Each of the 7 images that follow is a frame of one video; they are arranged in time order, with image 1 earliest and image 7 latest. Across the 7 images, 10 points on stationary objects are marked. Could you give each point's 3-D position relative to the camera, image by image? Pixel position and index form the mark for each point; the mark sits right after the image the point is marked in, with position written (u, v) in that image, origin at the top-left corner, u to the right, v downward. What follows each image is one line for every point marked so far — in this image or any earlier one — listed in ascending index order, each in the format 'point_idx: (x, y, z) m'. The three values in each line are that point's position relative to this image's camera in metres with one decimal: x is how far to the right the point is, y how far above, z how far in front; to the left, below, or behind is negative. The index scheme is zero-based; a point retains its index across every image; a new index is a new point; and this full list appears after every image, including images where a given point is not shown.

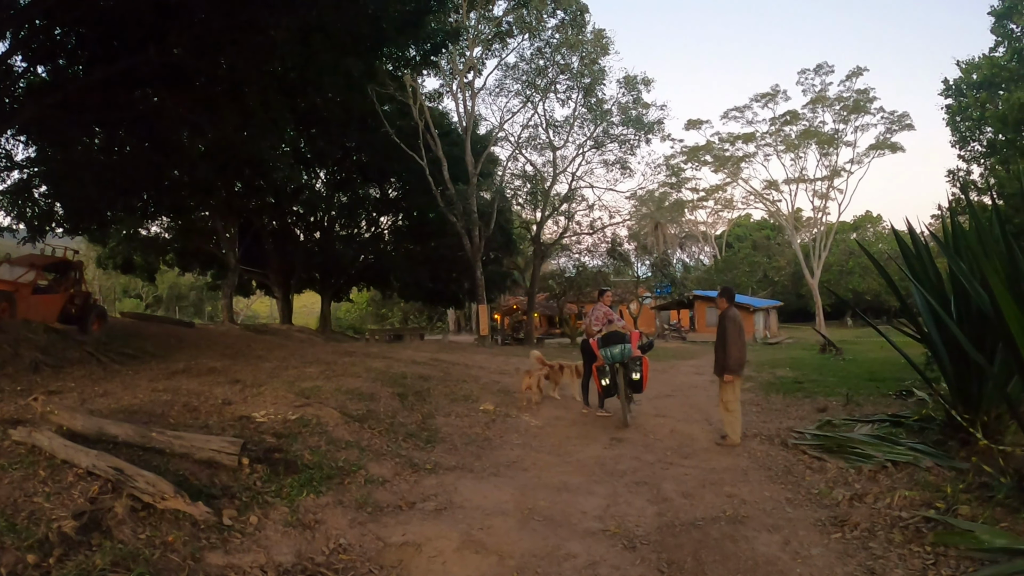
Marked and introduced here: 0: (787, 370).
0: (+6.3, -1.8, +17.0) m
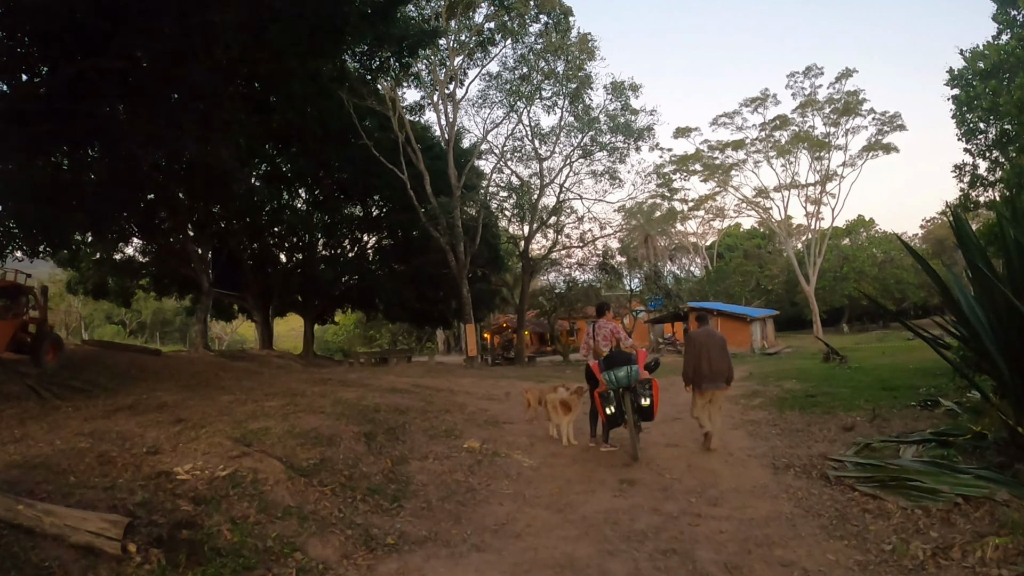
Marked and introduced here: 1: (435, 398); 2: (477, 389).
0: (+6.1, -2.0, +16.0) m
1: (-1.0, -1.4, +9.5) m
2: (-0.5, -1.5, +11.4) m
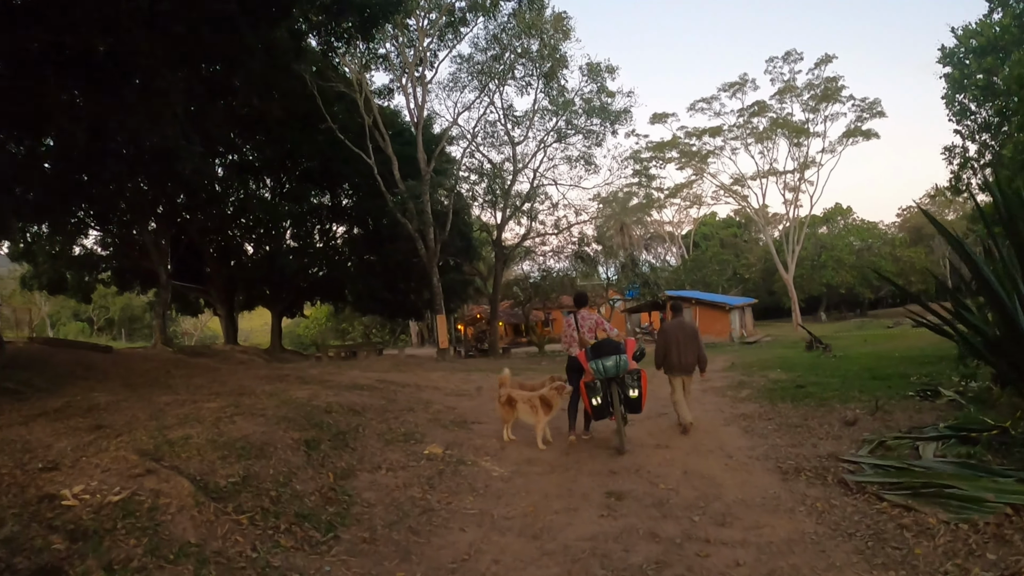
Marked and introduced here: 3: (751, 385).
0: (+5.6, -1.7, +15.4) m
1: (-1.3, -1.3, +8.6) m
2: (-0.9, -1.3, +10.5) m
3: (+4.0, -1.6, +12.4) m
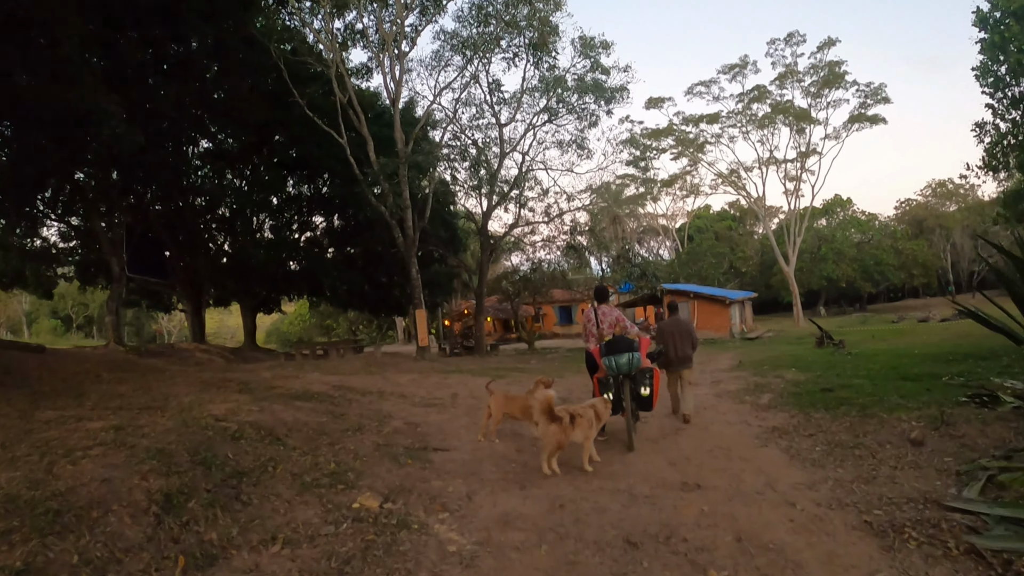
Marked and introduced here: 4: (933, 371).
0: (+5.3, -1.5, +13.8) m
1: (-1.5, -1.1, +7.0) m
2: (-1.1, -1.2, +8.9) m
3: (+3.7, -1.4, +10.8) m
4: (+7.6, -1.5, +13.2) m
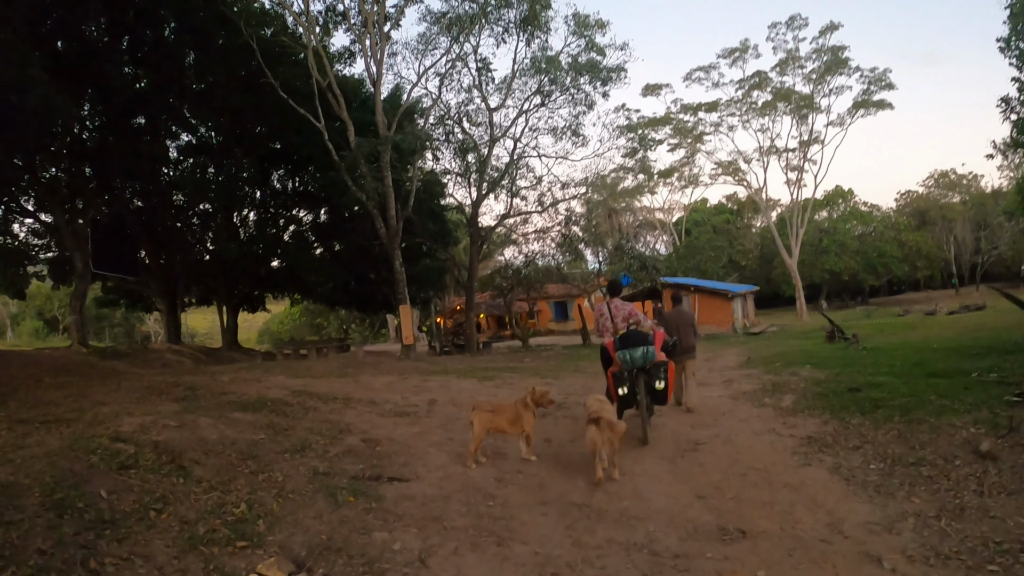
0: (+5.2, -1.4, +12.7) m
1: (-1.6, -1.0, +5.8) m
2: (-1.3, -1.1, +7.7) m
3: (+3.6, -1.3, +9.7) m
4: (+7.4, -1.3, +12.1) m
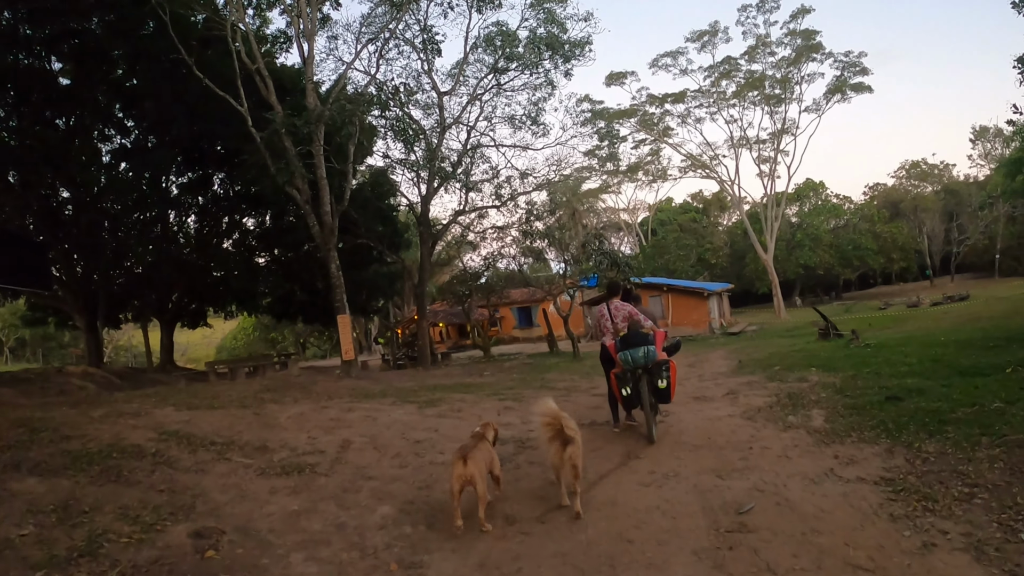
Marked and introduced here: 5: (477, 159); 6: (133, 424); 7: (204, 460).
0: (+4.6, -1.2, +11.0) m
1: (-1.9, -1.0, +3.8) m
2: (-1.7, -1.1, +5.7) m
3: (+3.1, -1.2, +7.9) m
4: (+6.8, -1.1, +10.5) m
5: (-0.8, +3.1, +17.9) m
6: (-3.2, -1.1, +6.2) m
7: (-1.9, -1.1, +4.5) m
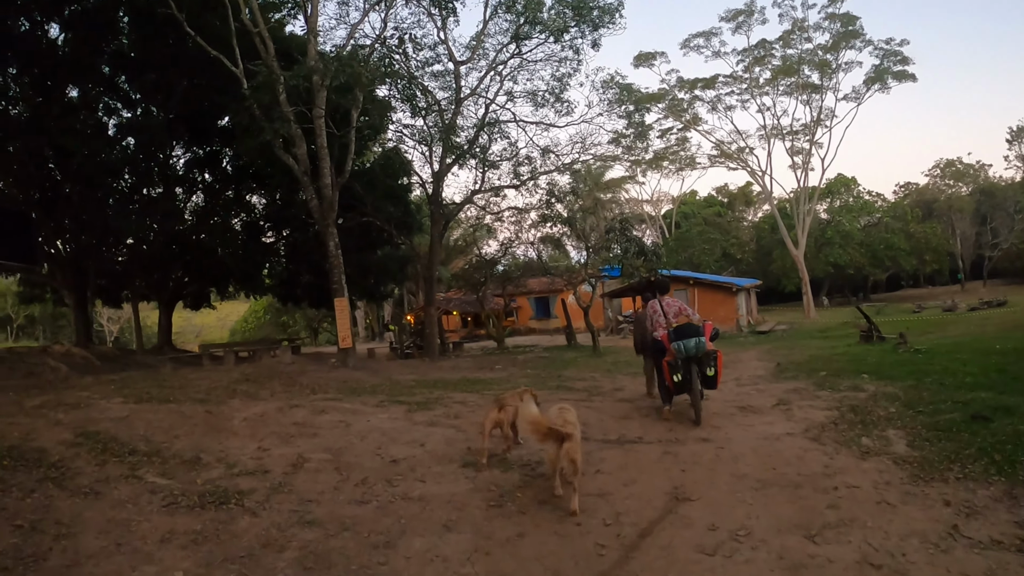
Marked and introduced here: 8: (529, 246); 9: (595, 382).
0: (+4.7, -1.2, +9.7) m
1: (-1.9, -0.9, +2.7) m
2: (-1.6, -0.9, +4.6) m
3: (+3.2, -1.1, +6.6) m
4: (+7.0, -1.1, +9.1) m
5: (-0.3, +3.4, +16.7) m
6: (-3.1, -0.9, +5.1) m
7: (-1.9, -0.9, +3.4) m
8: (+0.6, +1.2, +19.3) m
9: (+0.9, -1.1, +8.5) m
